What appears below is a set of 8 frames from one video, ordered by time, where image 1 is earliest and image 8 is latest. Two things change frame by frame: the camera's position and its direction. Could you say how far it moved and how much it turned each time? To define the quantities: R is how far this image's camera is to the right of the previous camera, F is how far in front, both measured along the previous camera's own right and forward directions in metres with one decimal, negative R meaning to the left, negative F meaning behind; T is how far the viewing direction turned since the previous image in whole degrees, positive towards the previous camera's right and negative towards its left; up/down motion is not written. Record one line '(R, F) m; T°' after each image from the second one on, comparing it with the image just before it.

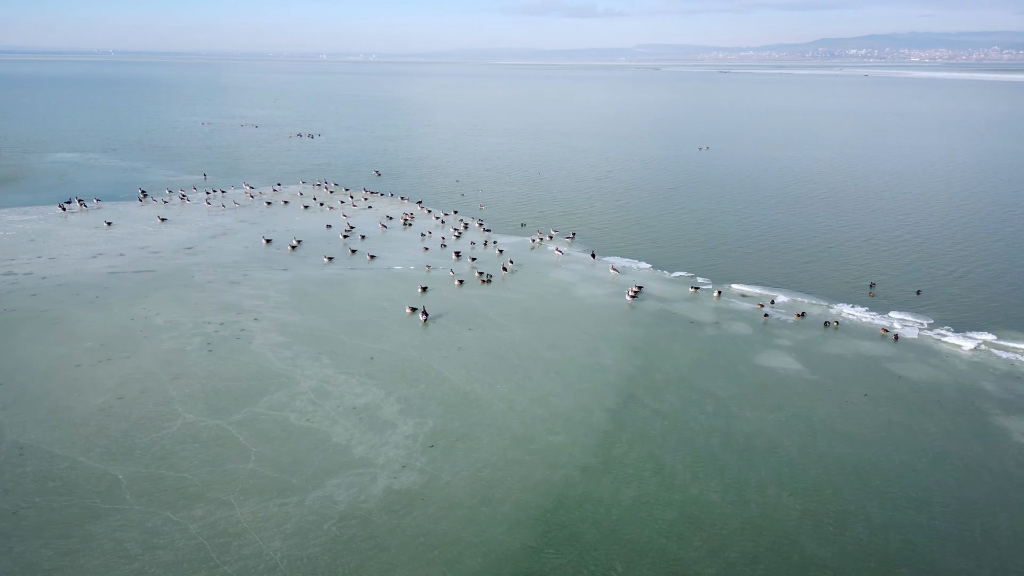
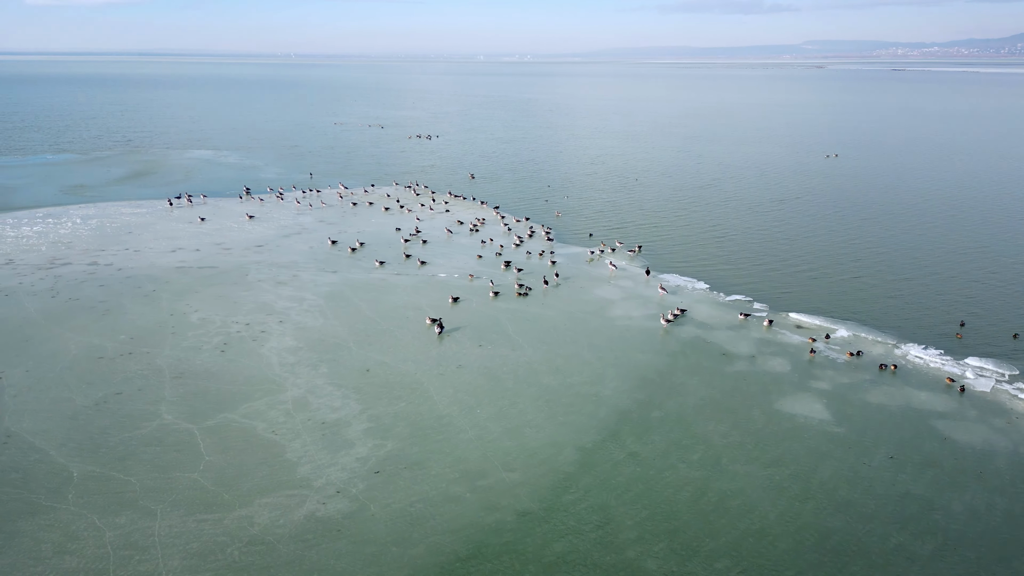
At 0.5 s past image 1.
(+3.2, +1.3) m; -11°
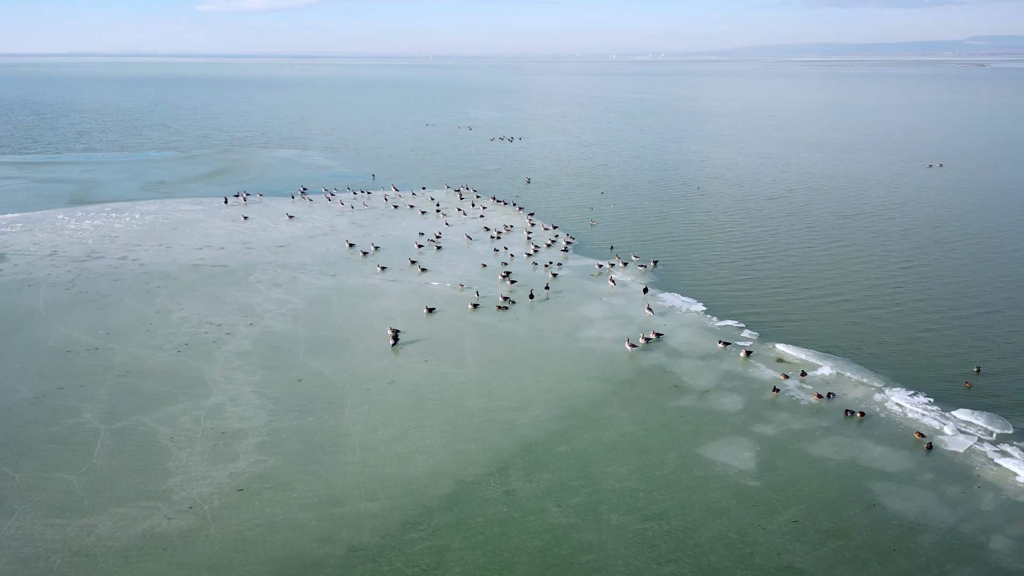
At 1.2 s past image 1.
(+4.2, +1.1) m; -9°
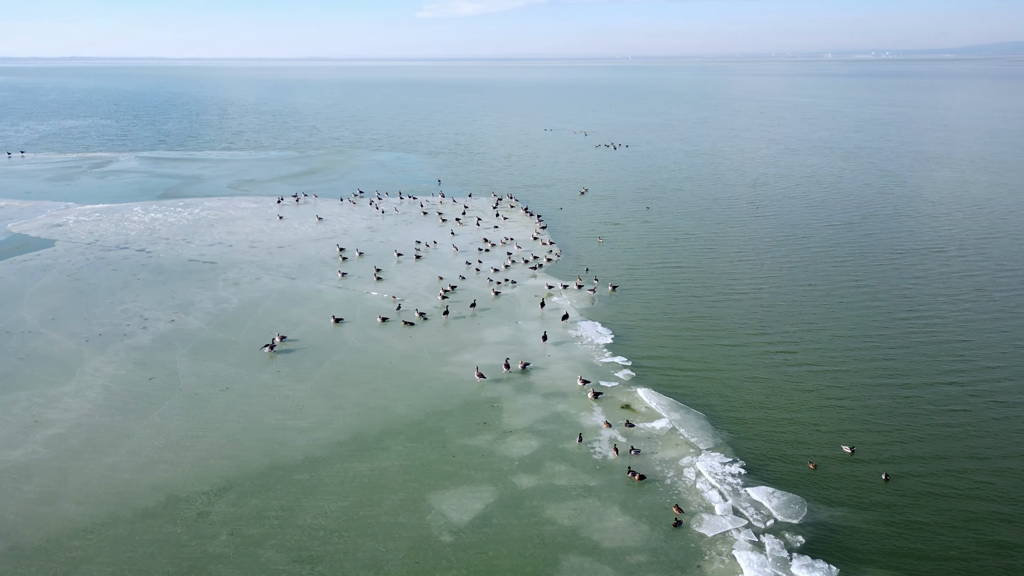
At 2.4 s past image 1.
(+8.1, +1.5) m; -13°
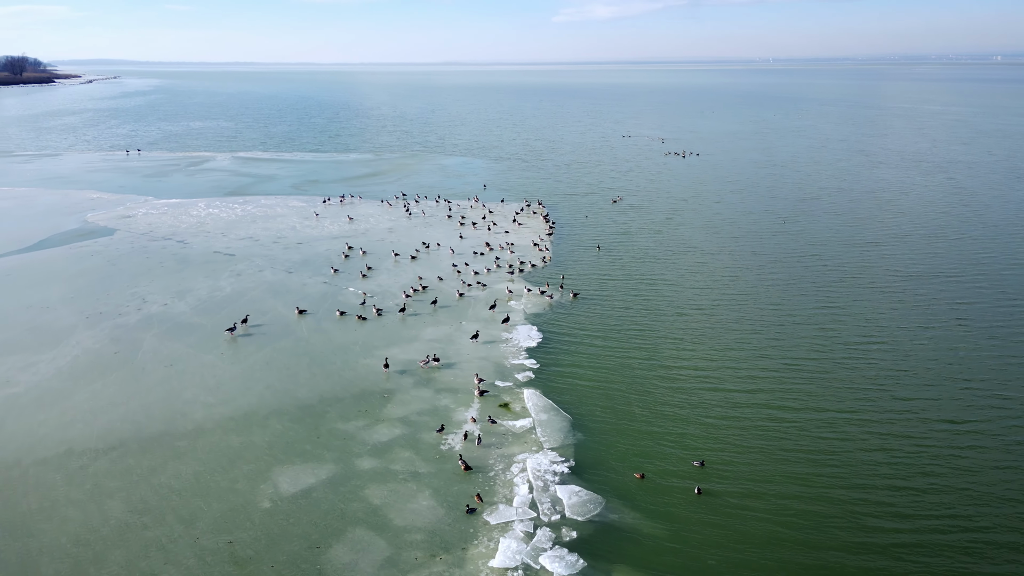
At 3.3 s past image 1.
(+5.6, -0.8) m; -9°
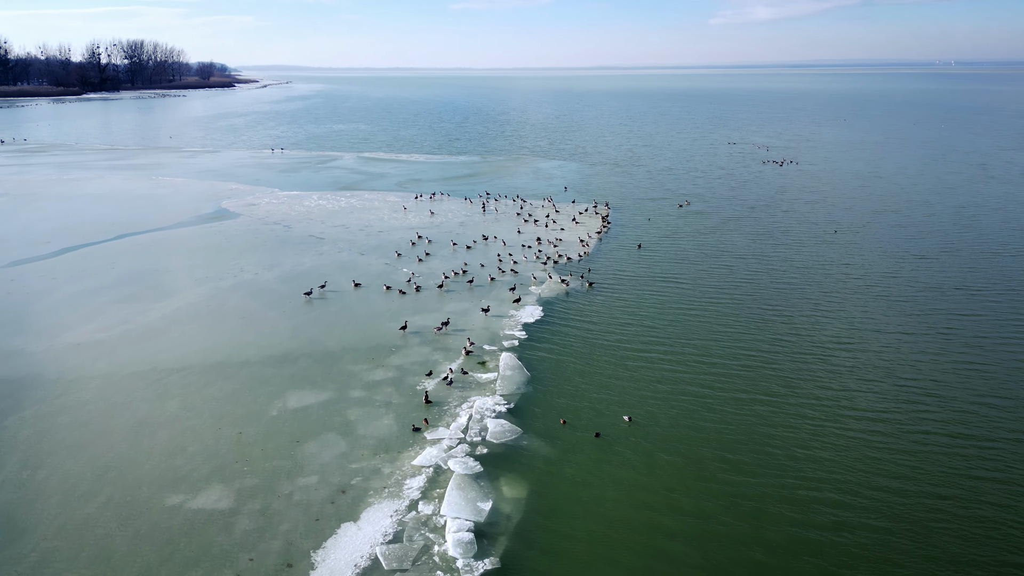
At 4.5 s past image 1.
(+4.6, -3.6) m; -10°
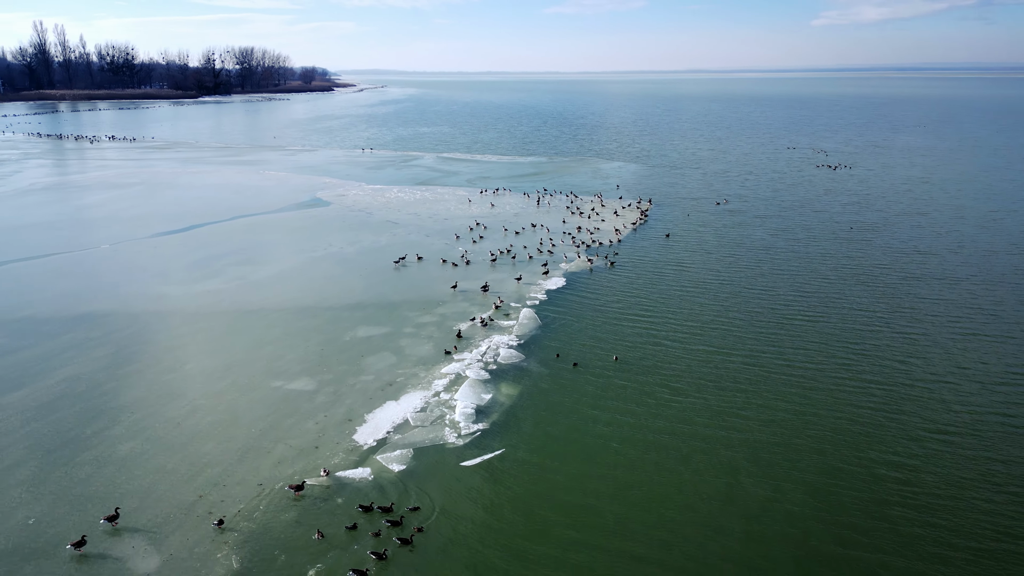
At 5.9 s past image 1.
(+2.5, -6.1) m; -6°
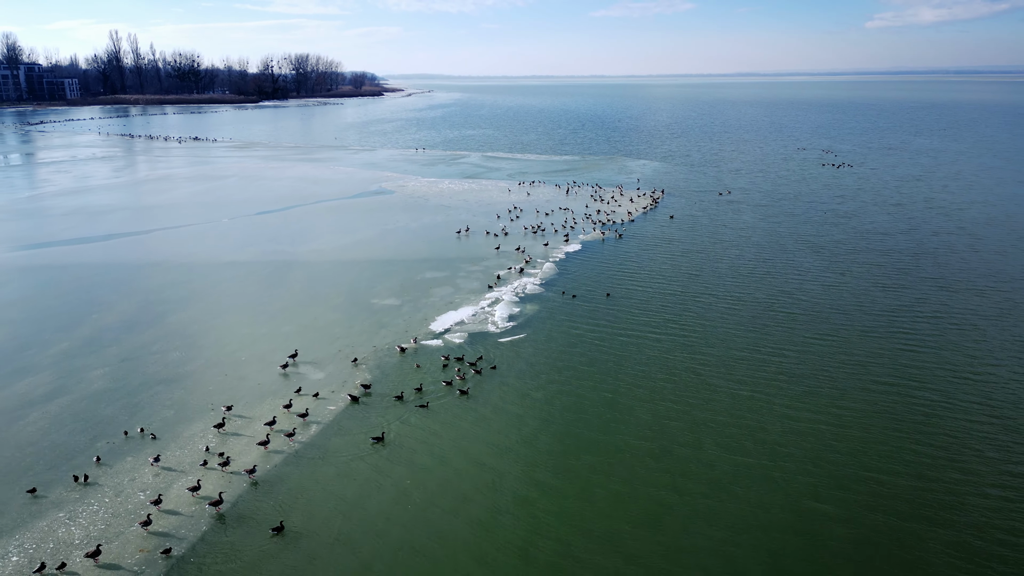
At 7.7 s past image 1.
(+0.8, -10.1) m; -3°
